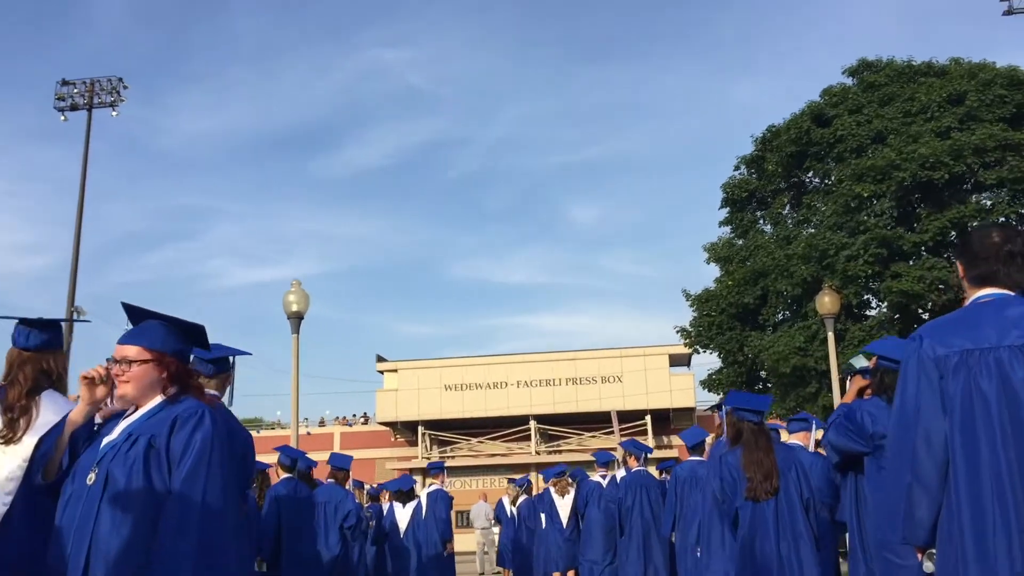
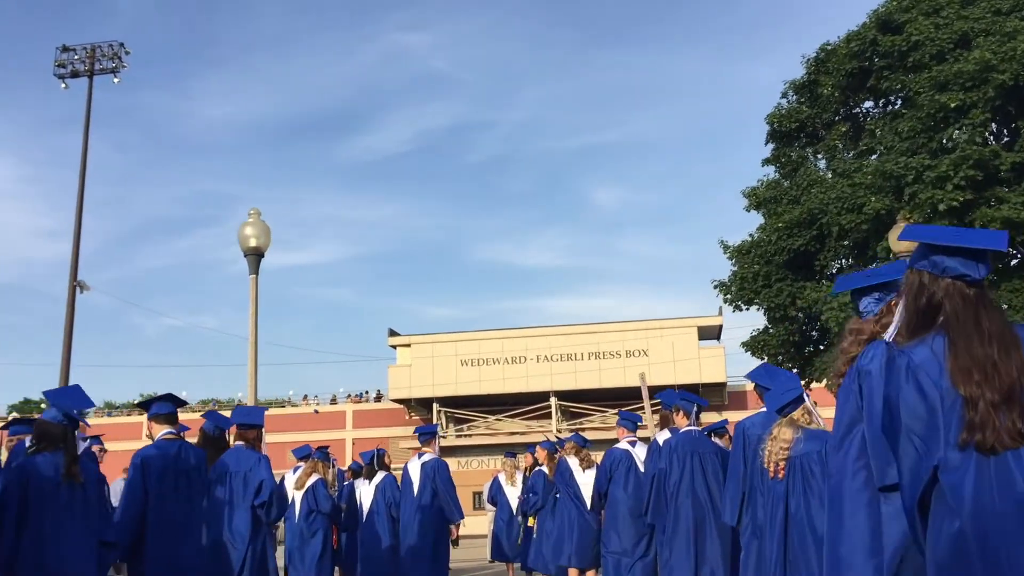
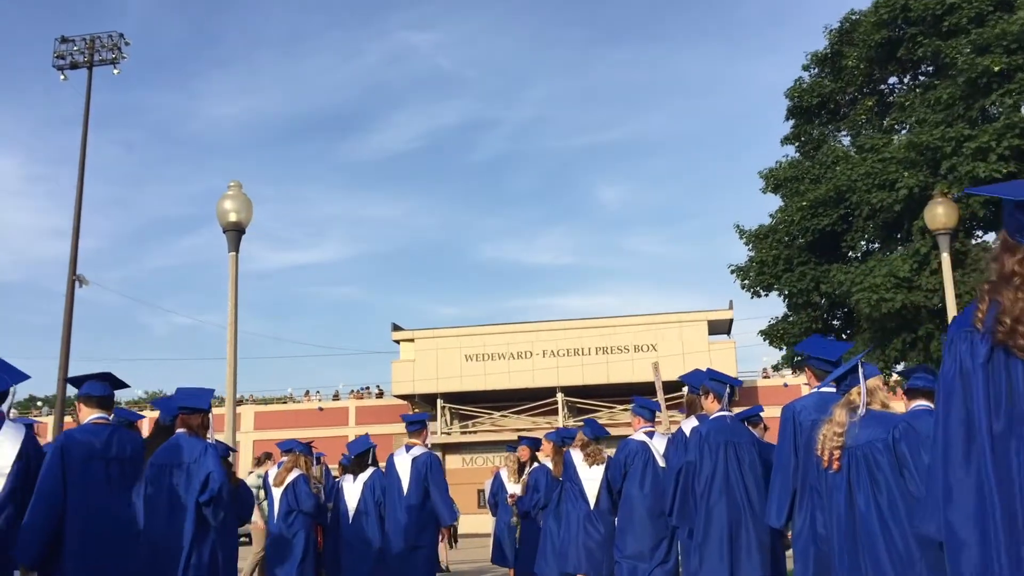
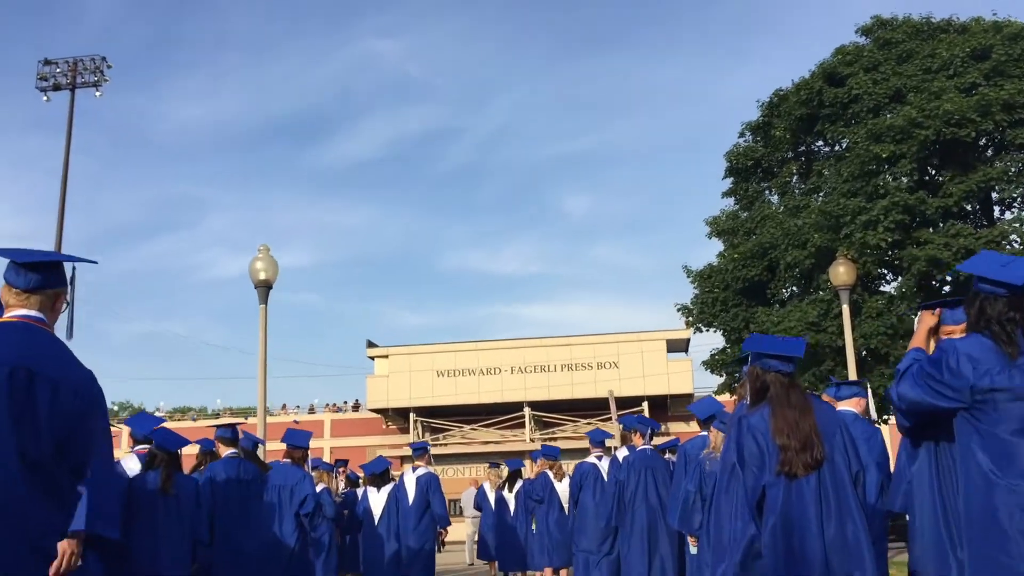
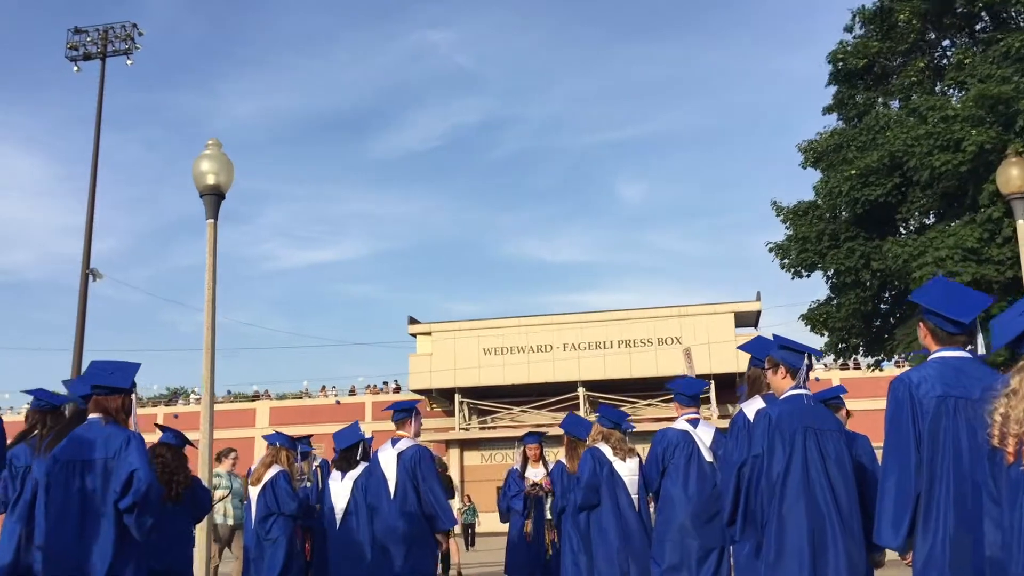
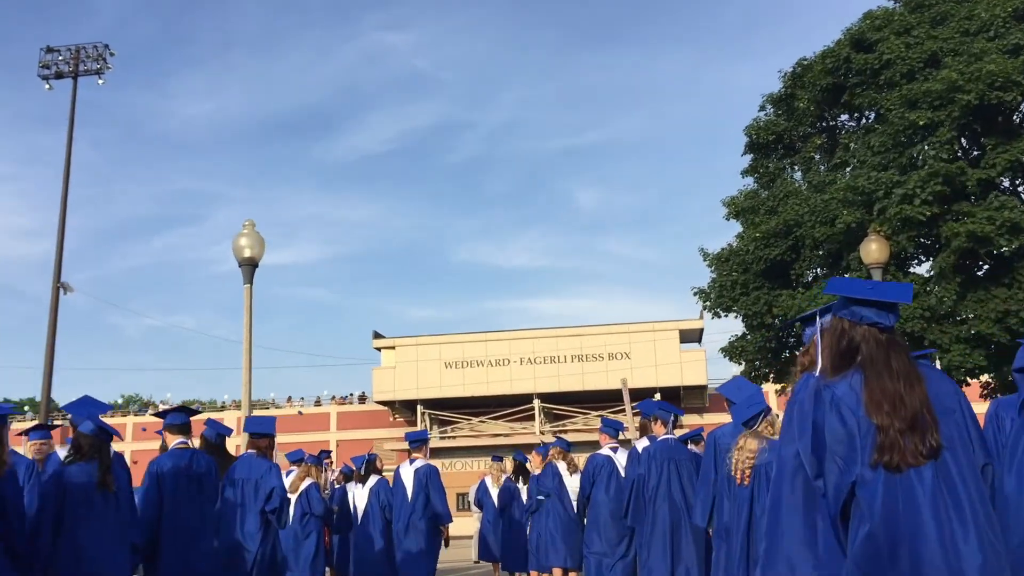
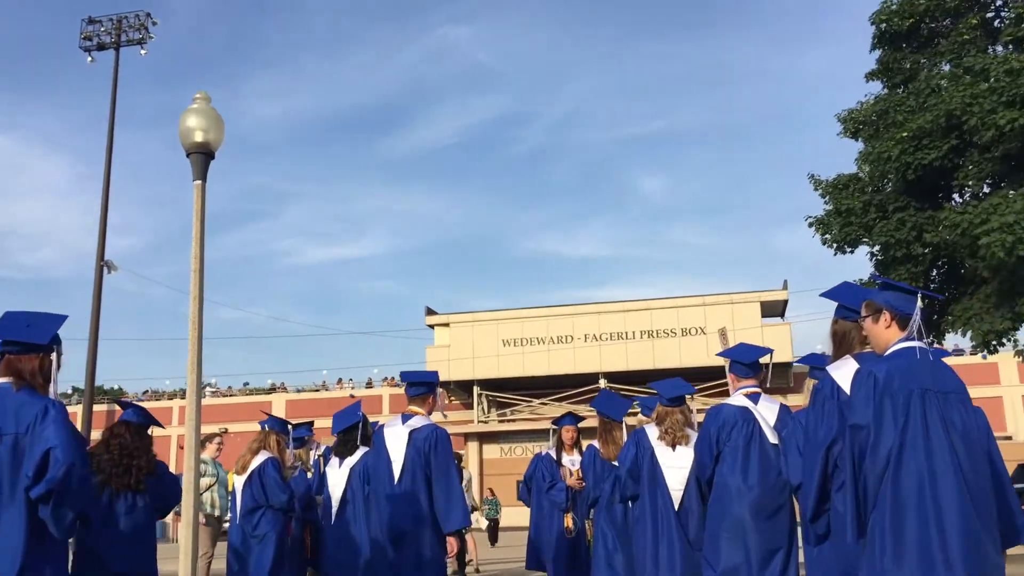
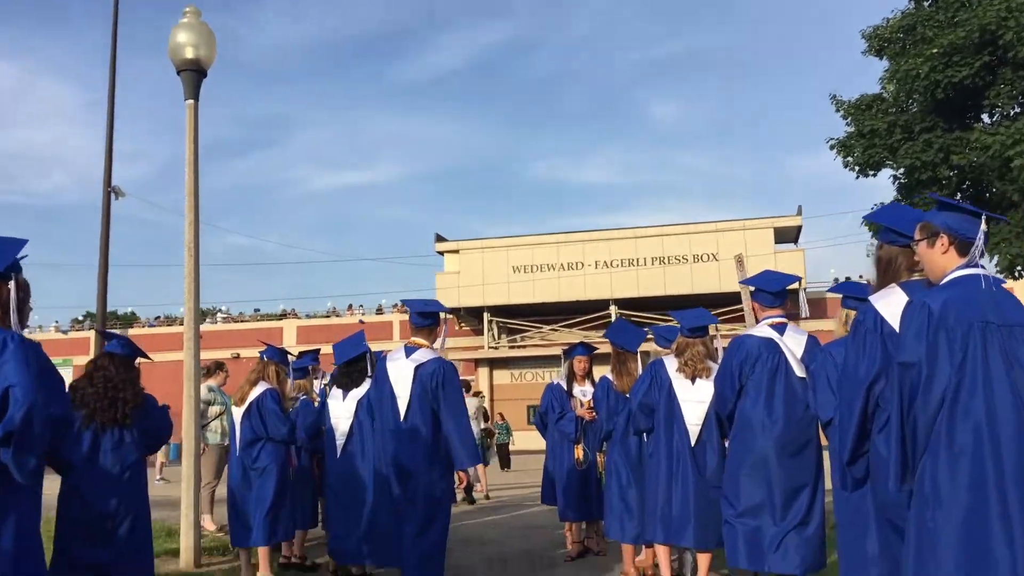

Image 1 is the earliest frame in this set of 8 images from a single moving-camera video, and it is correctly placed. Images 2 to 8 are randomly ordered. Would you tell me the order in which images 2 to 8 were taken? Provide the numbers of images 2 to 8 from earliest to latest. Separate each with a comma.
4, 6, 2, 3, 5, 7, 8
